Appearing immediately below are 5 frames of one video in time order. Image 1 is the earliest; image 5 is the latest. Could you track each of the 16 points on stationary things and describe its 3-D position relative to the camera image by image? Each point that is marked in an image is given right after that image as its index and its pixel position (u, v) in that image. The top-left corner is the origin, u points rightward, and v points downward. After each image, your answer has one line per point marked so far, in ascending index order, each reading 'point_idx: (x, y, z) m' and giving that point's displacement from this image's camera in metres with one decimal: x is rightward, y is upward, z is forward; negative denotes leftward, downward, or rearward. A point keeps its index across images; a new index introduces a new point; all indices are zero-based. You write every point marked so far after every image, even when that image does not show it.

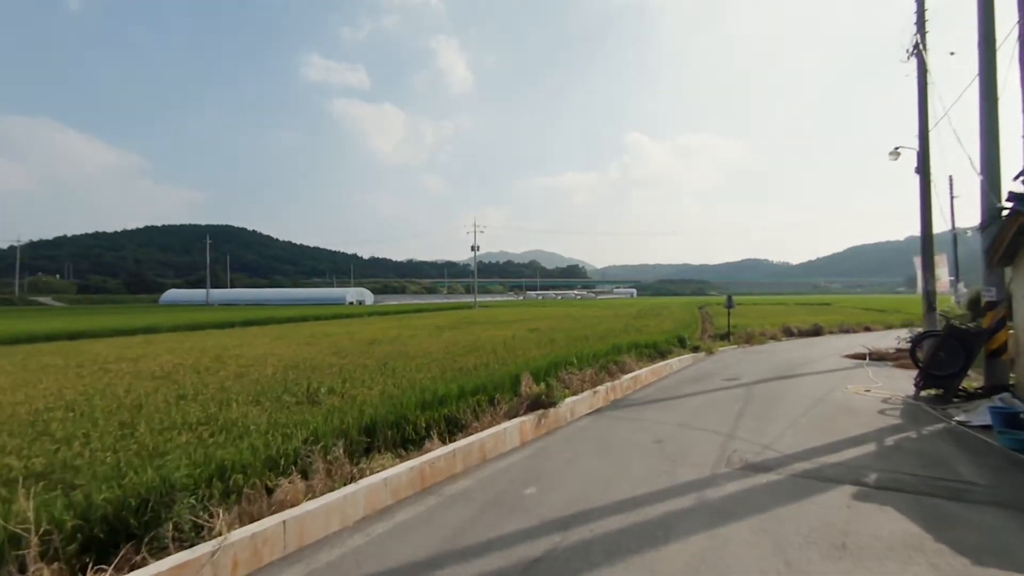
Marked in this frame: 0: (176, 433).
0: (-6.1, -2.6, +9.2) m
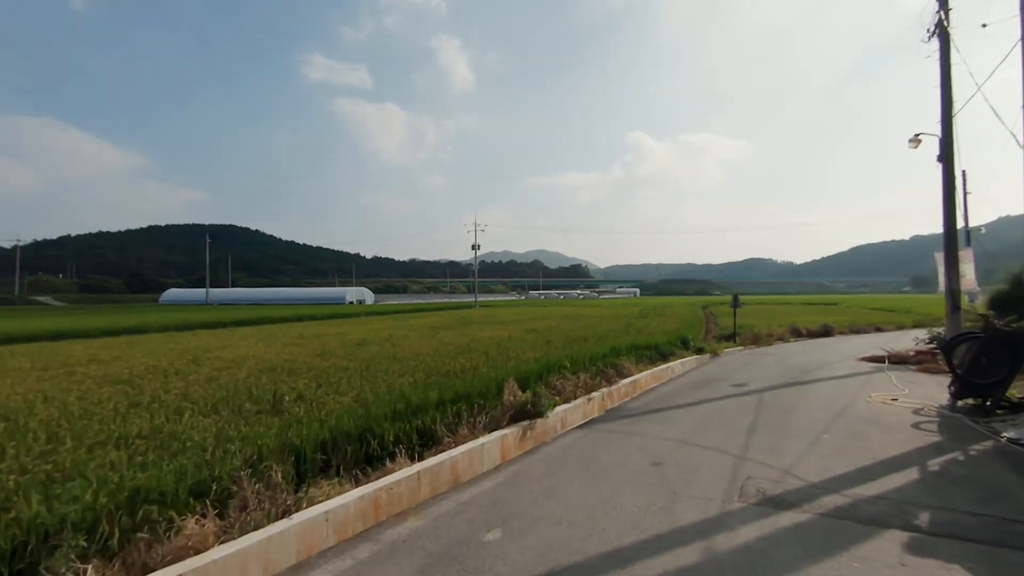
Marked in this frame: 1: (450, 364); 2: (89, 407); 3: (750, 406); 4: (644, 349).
0: (-6.4, -2.5, +8.1) m
1: (-2.1, -2.6, +17.7) m
2: (-9.4, -2.6, +11.4) m
3: (+4.5, -2.2, +9.7) m
4: (+5.0, -2.3, +19.5) m
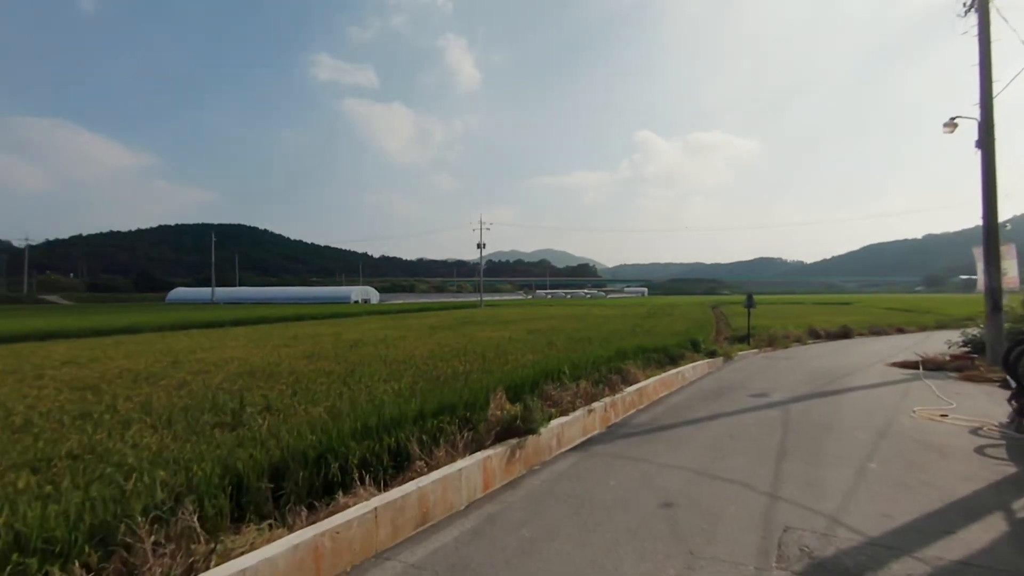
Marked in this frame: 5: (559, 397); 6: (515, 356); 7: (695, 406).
0: (-6.6, -2.5, +6.9) m
1: (-2.2, -2.6, +16.4) m
2: (-9.6, -2.6, +10.3) m
3: (+4.3, -2.2, +8.4) m
4: (+5.0, -2.3, +18.2) m
5: (+0.9, -2.2, +10.3) m
6: (+0.1, -2.6, +19.3) m
7: (+3.6, -2.3, +10.2) m
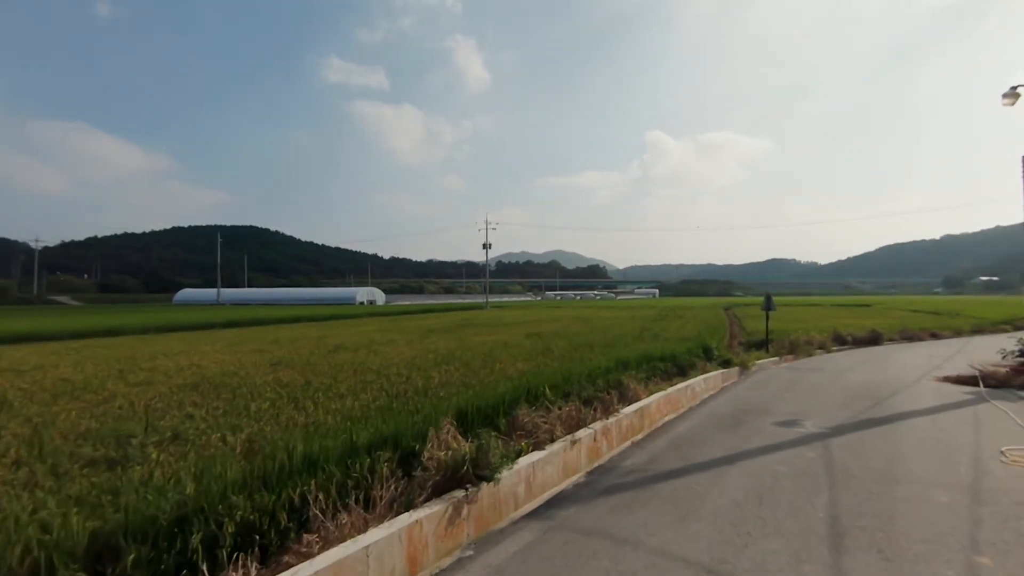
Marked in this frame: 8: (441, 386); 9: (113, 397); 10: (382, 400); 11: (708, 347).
0: (-7.3, -2.5, +5.0) m
1: (-2.7, -2.6, +14.4) m
2: (-10.2, -2.6, +8.4) m
3: (+3.7, -2.2, +6.2) m
4: (+4.5, -2.3, +16.0) m
5: (+0.4, -2.2, +8.2) m
6: (-0.3, -2.6, +17.1) m
7: (+3.0, -2.3, +8.0) m
8: (-1.8, -2.5, +13.3) m
9: (-9.9, -2.7, +12.8) m
10: (-2.9, -2.5, +11.5) m
11: (+7.1, -2.1, +18.7) m
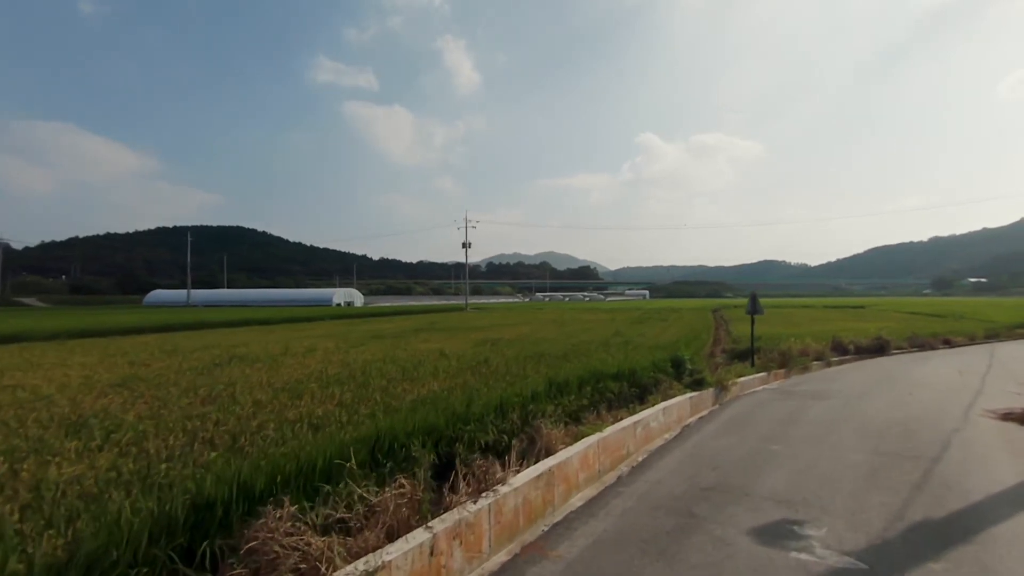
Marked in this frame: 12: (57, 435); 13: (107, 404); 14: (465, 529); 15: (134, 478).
0: (-9.4, -2.4, +0.8) m
1: (-5.0, -2.5, +10.3) m
2: (-12.4, -2.5, +4.2) m
3: (+1.5, -2.1, +2.3) m
4: (+2.2, -2.2, +12.0) m
5: (-1.9, -2.1, +4.2) m
6: (-2.6, -2.5, +13.1) m
7: (+0.8, -2.2, +4.0) m
8: (-4.1, -2.4, +9.3) m
9: (-12.2, -2.6, +8.6) m
10: (-5.2, -2.4, +7.4) m
11: (+4.8, -2.1, +14.8) m
12: (-7.8, -2.5, +8.9) m
13: (-8.9, -2.6, +11.3) m
14: (-0.5, -2.5, +5.3) m
15: (-4.7, -2.3, +6.5) m
